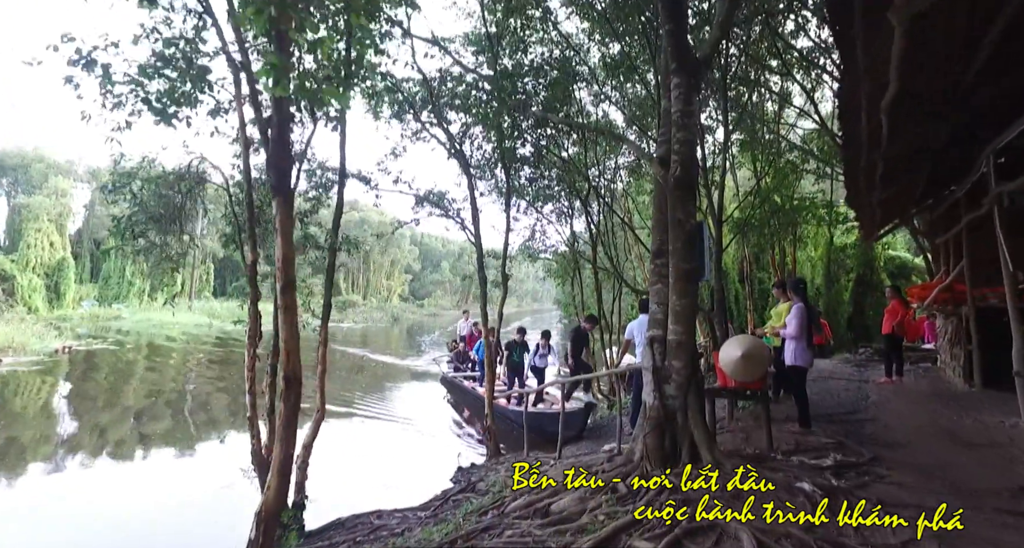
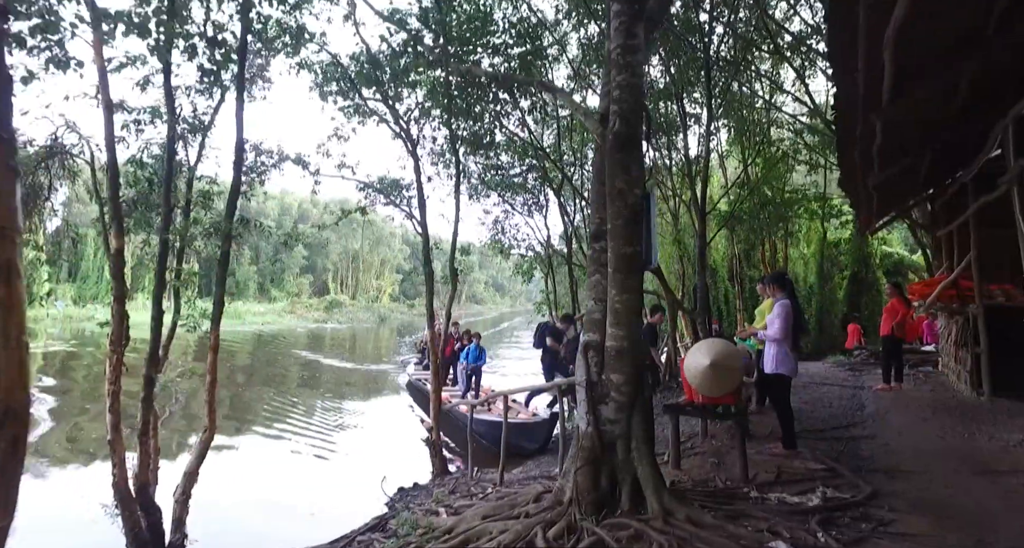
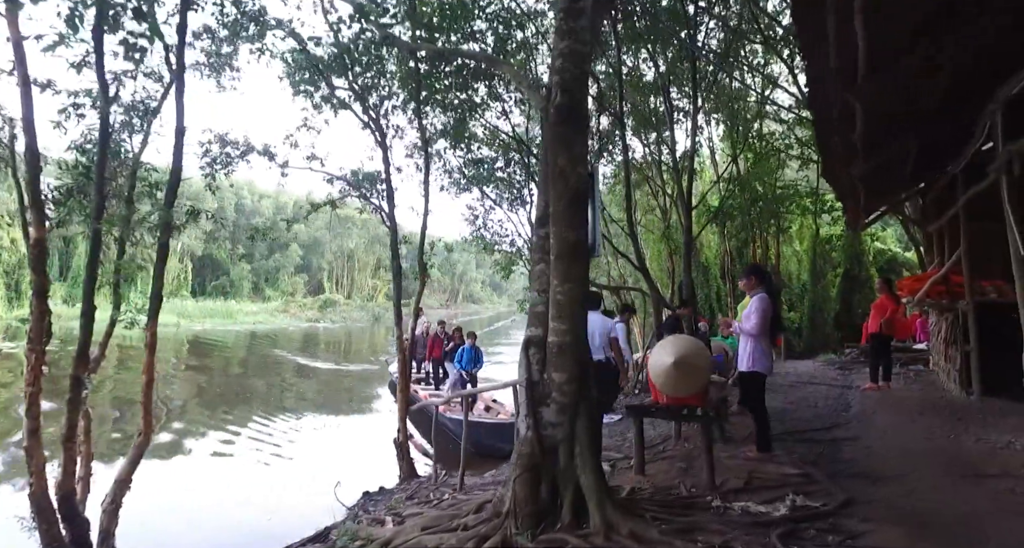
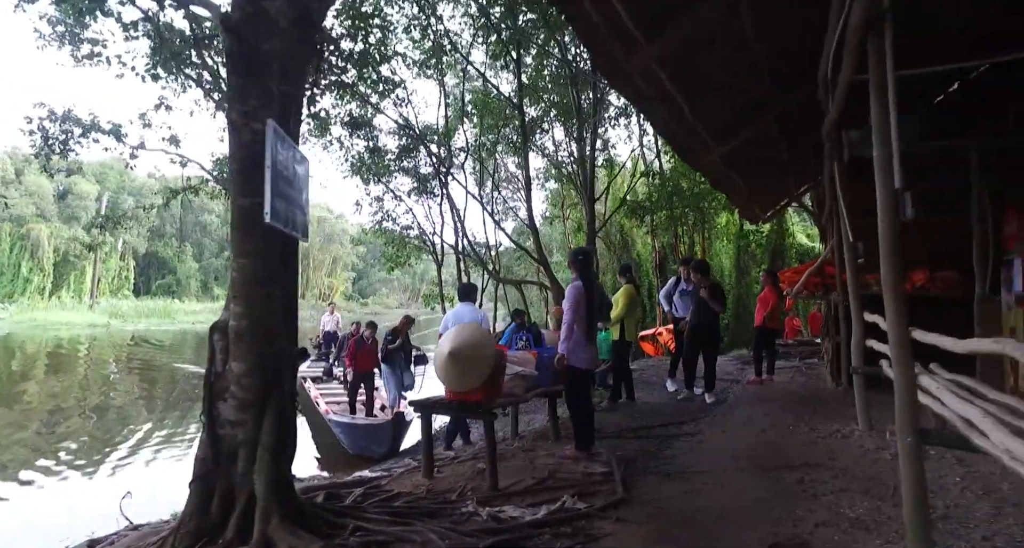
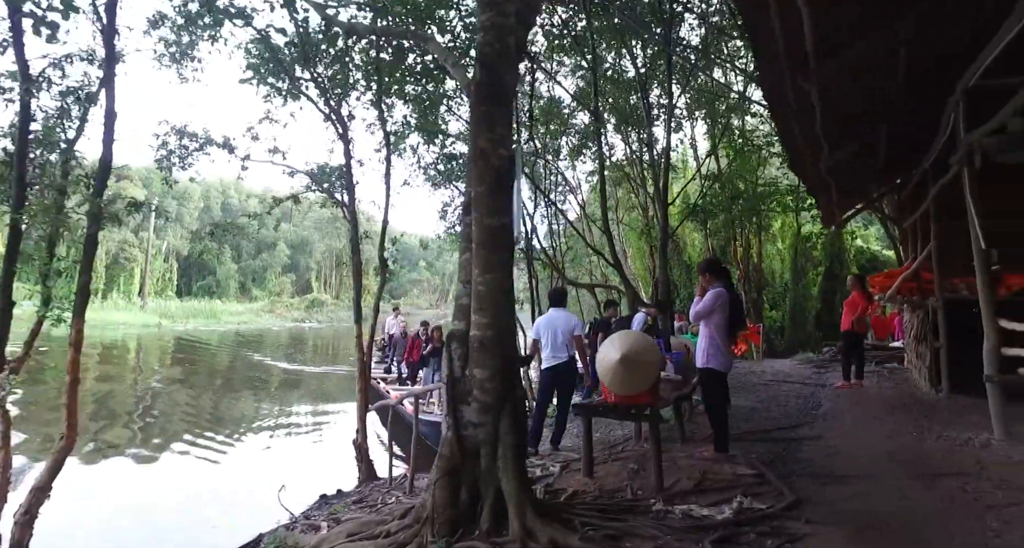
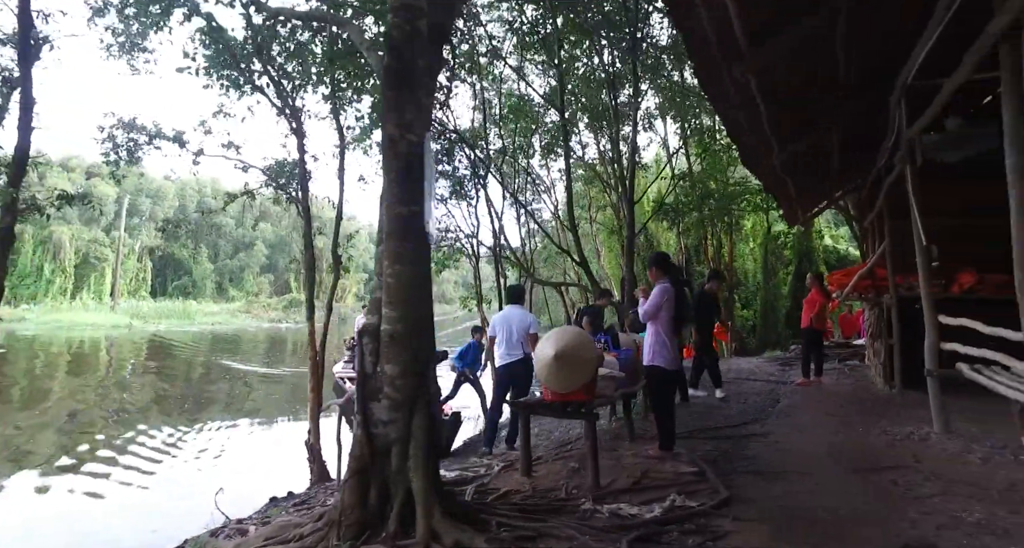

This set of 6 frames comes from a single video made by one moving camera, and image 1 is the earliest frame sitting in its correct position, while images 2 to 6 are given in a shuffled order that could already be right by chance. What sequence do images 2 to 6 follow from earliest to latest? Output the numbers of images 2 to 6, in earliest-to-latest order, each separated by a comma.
2, 3, 5, 6, 4
